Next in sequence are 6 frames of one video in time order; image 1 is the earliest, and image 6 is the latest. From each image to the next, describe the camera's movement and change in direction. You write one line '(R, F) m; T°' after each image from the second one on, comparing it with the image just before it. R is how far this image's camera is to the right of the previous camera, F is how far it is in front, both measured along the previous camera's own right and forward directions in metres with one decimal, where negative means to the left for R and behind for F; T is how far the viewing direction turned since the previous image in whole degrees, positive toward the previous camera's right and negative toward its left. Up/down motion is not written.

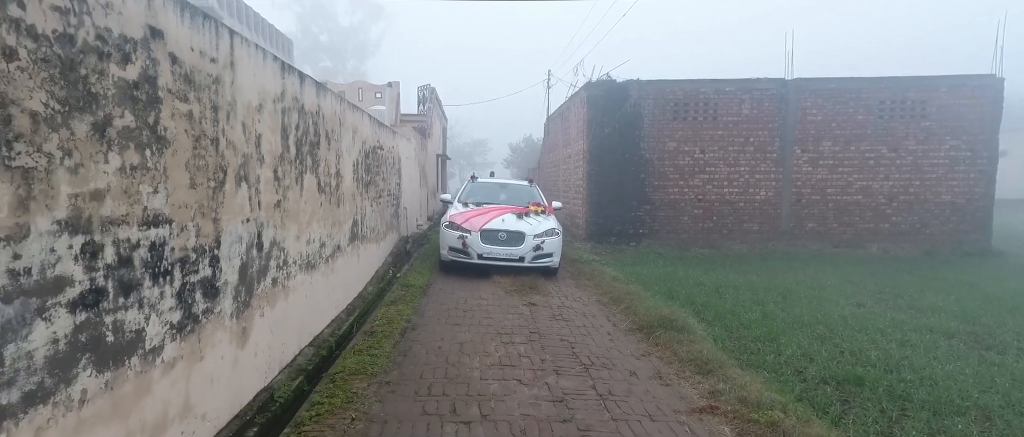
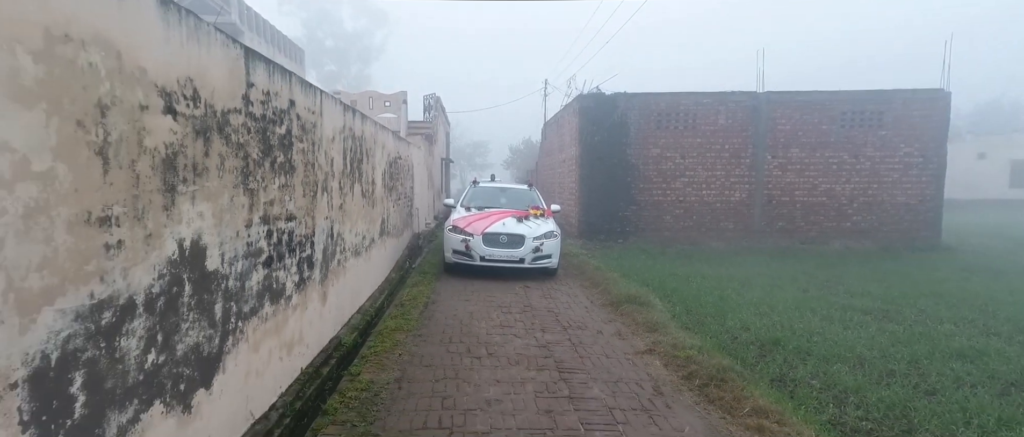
(0.0, -1.3) m; 0°
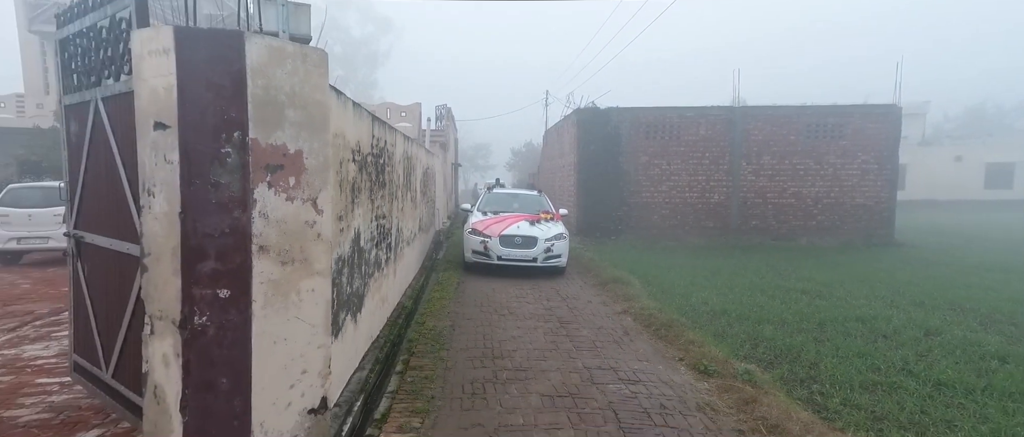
(-0.2, -1.8) m; 0°
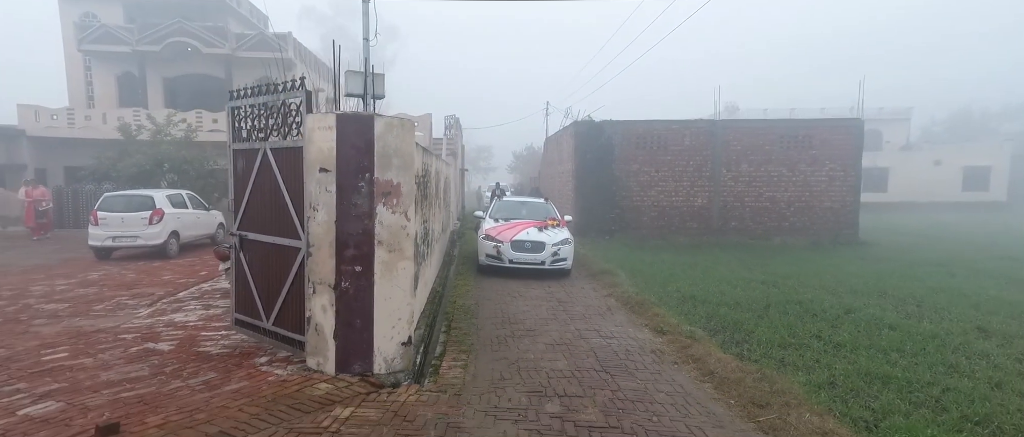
(-0.1, -1.7) m; 0°
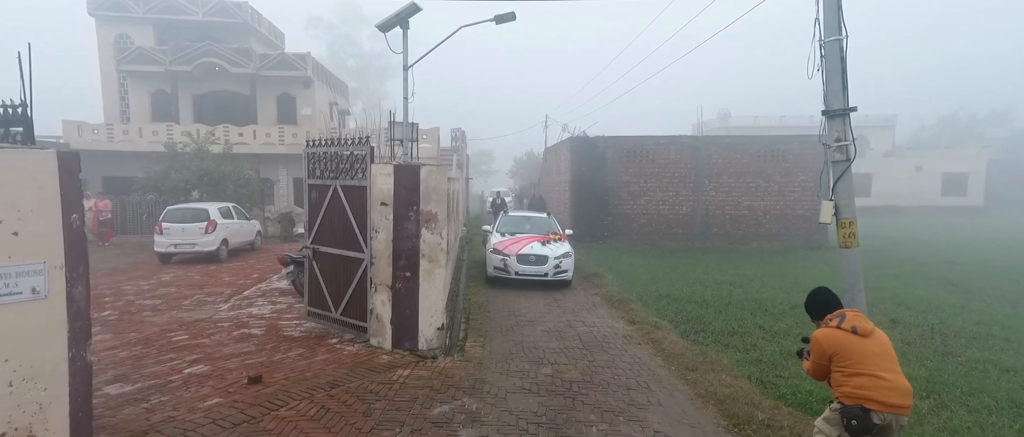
(-0.1, -1.6) m; 0°
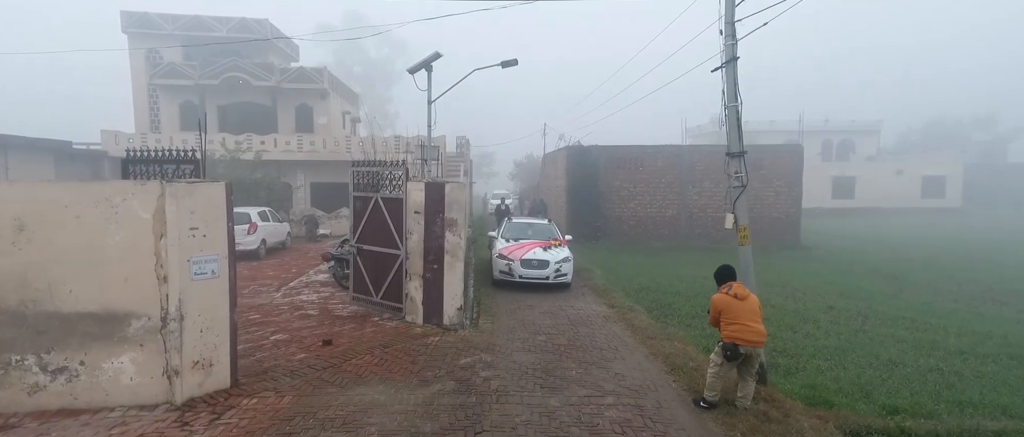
(-0.1, -1.7) m; 0°
